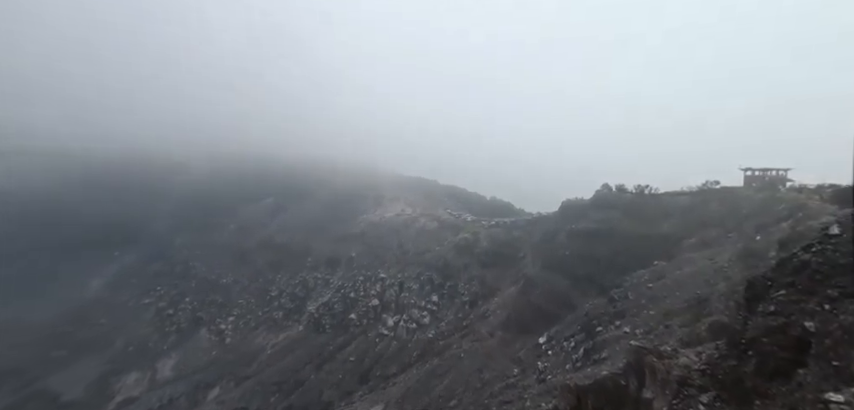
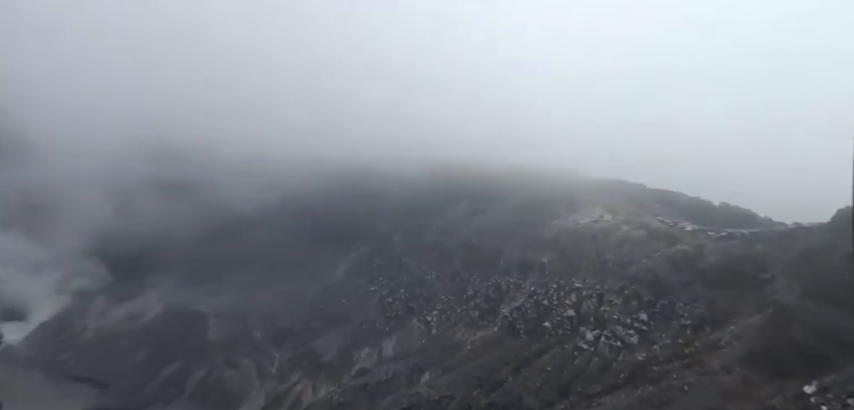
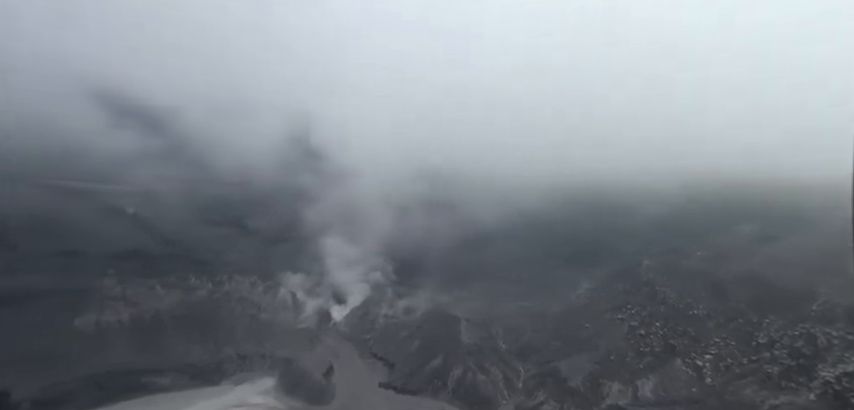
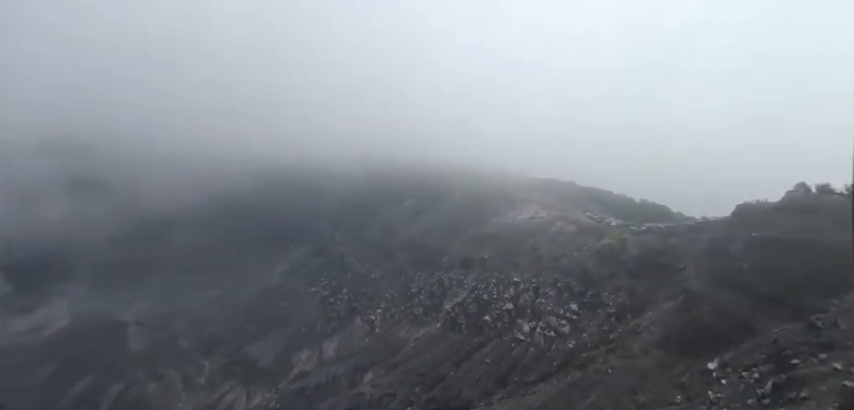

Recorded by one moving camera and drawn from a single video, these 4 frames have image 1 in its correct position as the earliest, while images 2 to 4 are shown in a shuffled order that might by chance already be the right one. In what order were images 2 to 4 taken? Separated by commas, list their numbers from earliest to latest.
4, 2, 3
